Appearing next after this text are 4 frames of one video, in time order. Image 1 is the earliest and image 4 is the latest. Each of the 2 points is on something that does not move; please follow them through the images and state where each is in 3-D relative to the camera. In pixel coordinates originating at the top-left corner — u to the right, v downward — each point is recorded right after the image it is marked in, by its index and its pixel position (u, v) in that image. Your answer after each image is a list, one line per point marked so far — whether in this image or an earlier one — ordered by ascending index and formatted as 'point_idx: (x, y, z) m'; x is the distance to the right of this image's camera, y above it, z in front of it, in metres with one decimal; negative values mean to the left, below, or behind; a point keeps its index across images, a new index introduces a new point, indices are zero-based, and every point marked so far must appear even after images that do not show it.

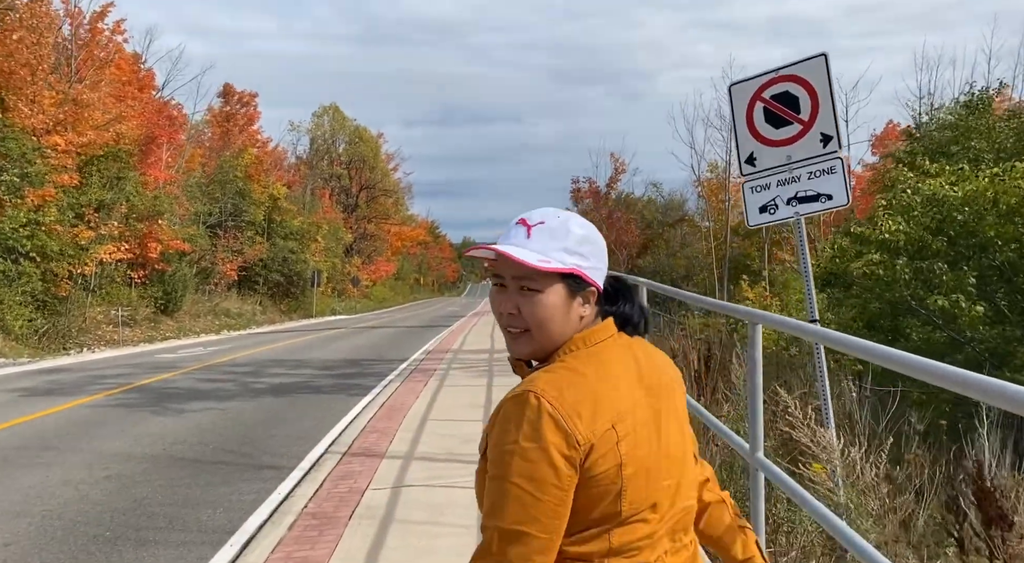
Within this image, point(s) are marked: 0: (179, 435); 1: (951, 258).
0: (-3.3, -1.5, +7.3) m
1: (+5.1, +0.3, +8.5) m
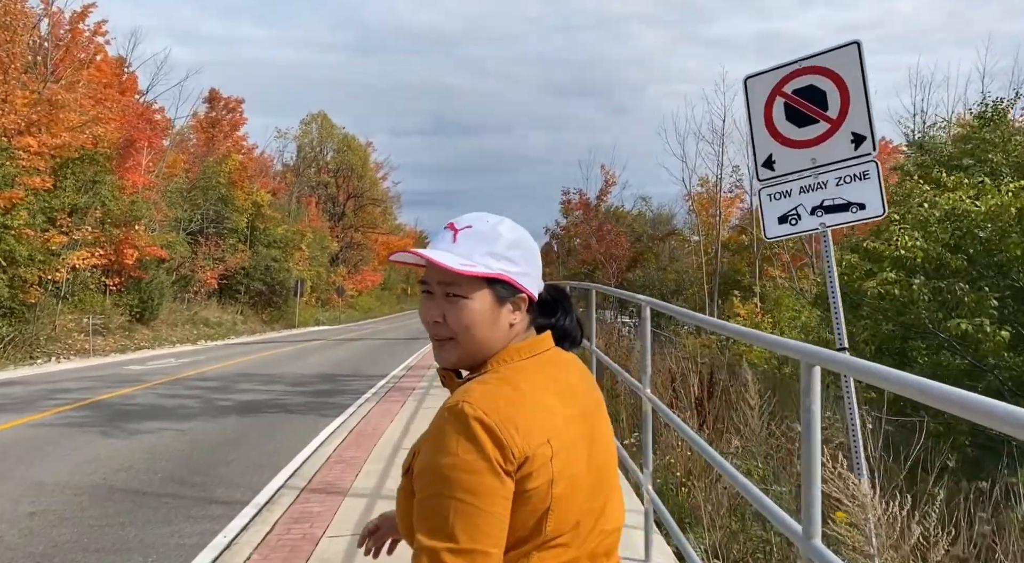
0: (-3.5, -1.6, +6.6) m
1: (+5.0, 0.0, +8.0) m
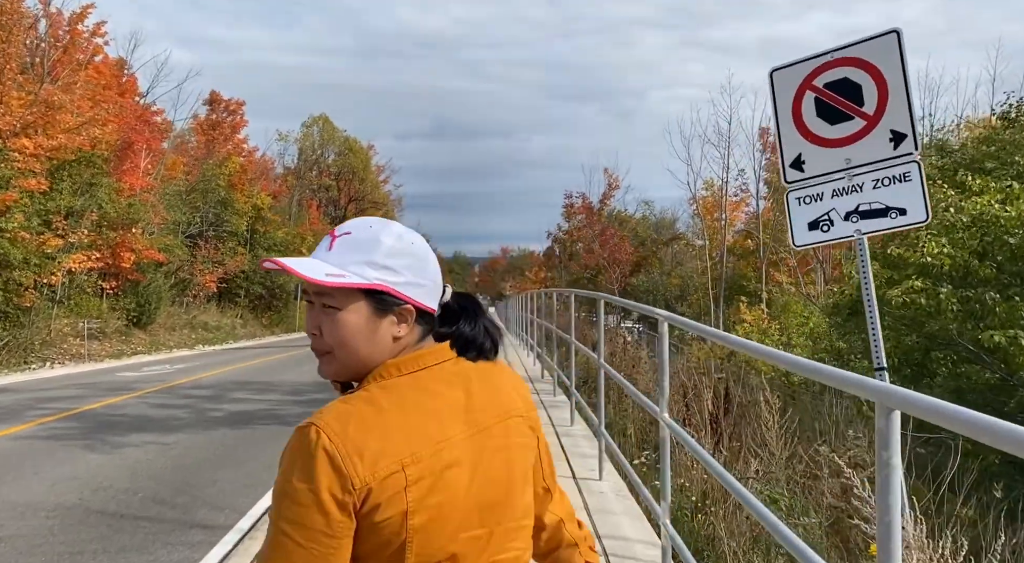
0: (-3.4, -1.6, +6.3) m
1: (+5.0, 0.0, +7.6) m
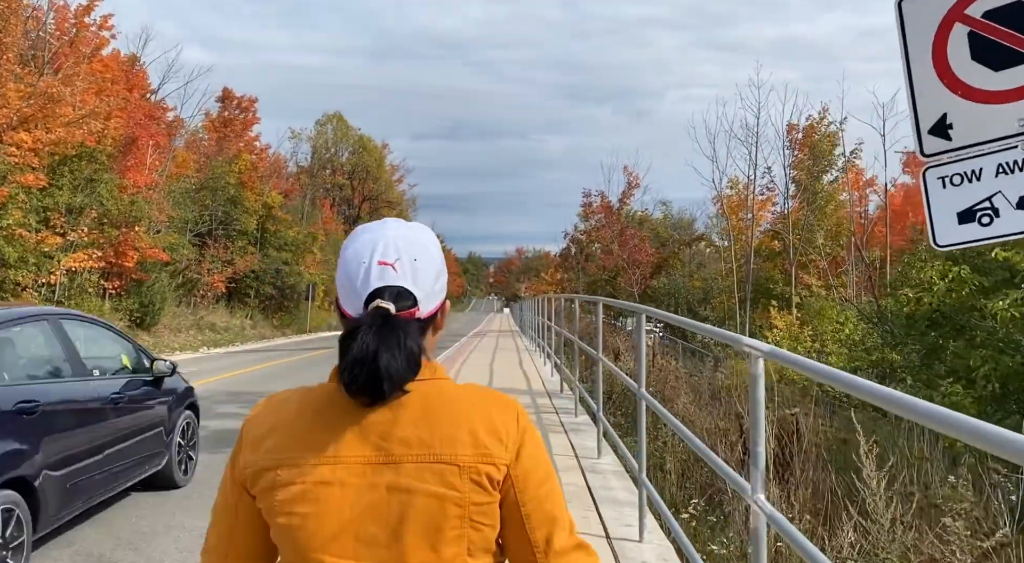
0: (-3.3, -1.7, +5.2) m
1: (+5.1, -0.1, +6.4) m
